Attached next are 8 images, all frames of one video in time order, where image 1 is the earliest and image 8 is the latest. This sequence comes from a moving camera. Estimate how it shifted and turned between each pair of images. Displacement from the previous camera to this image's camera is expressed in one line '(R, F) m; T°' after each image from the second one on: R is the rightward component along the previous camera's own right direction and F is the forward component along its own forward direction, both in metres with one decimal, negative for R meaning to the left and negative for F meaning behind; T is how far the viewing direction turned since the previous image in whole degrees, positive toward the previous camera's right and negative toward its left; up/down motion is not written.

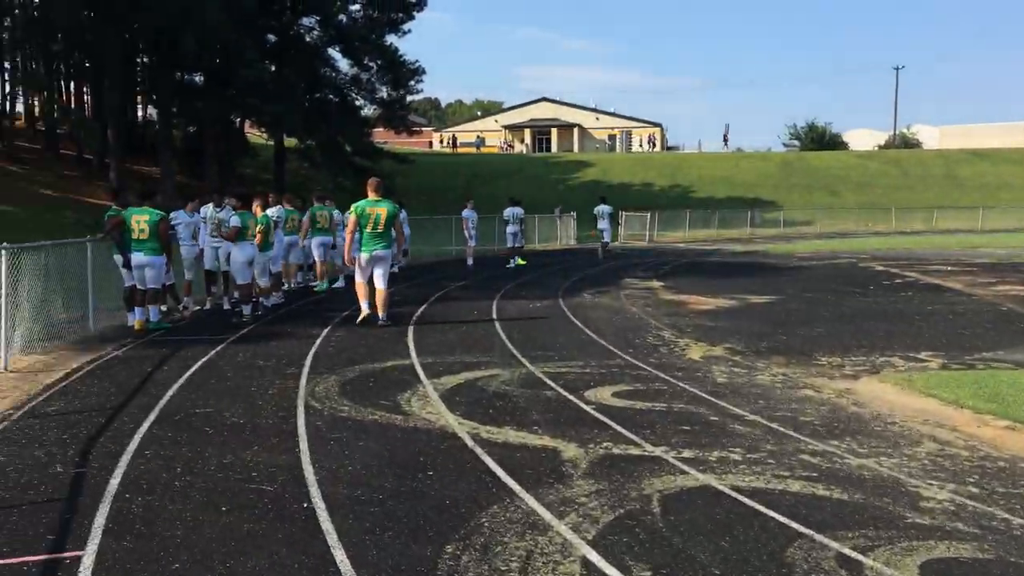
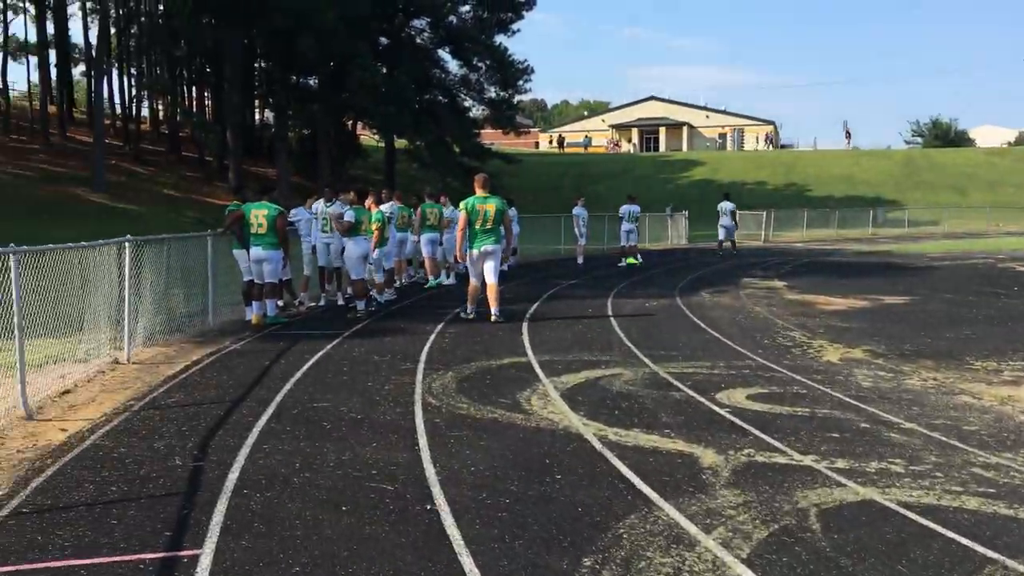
(-0.2, +0.4) m; -6°
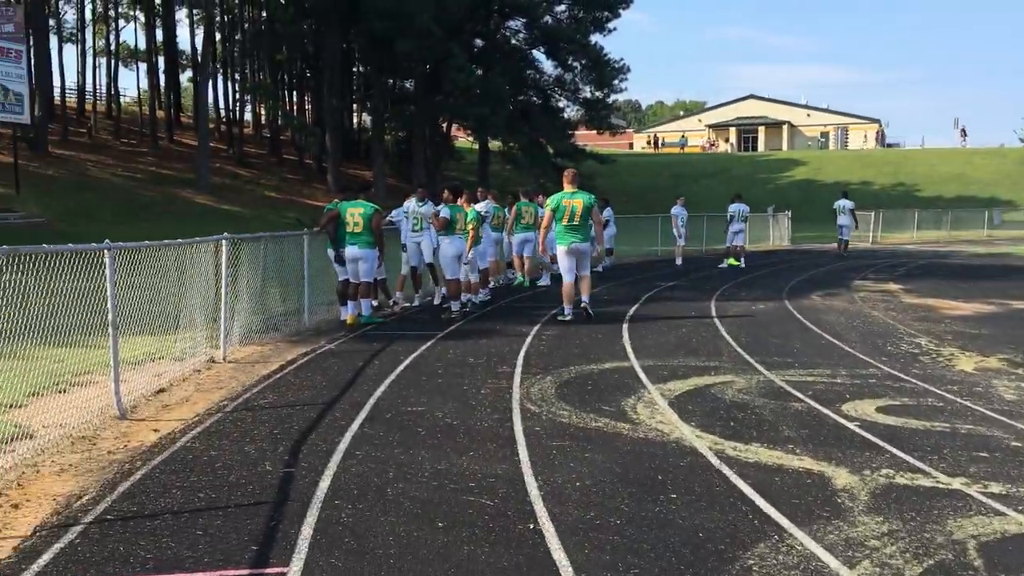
(-0.1, +0.5) m; -6°
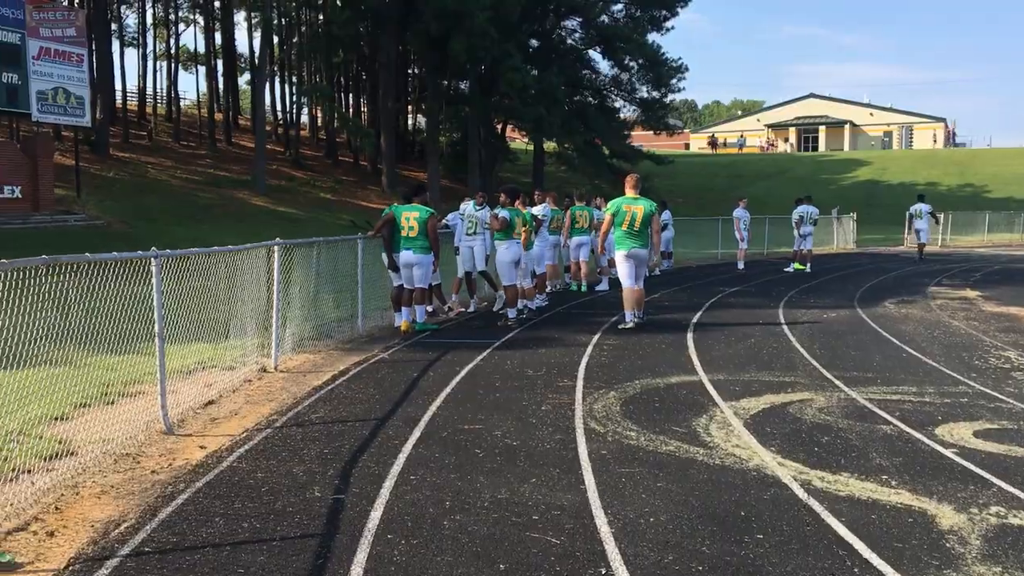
(-0.1, +0.4) m; -3°
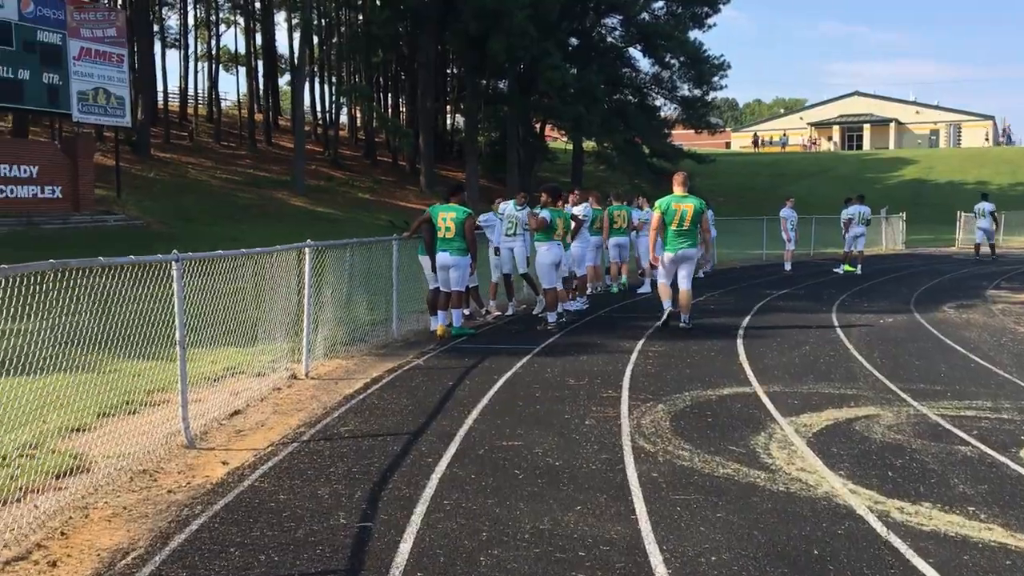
(0.0, +0.5) m; -2°
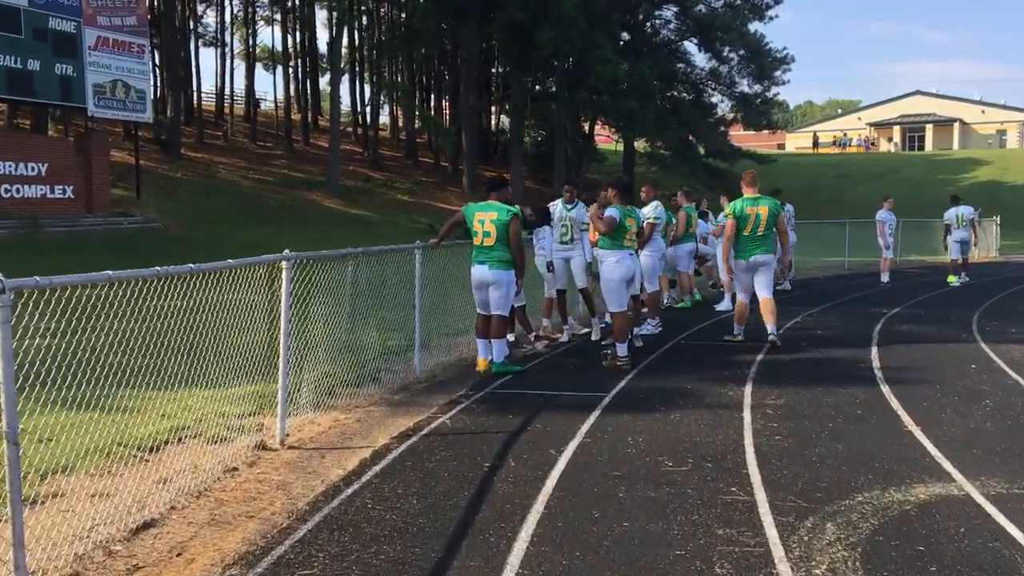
(-0.1, +3.0) m; -3°
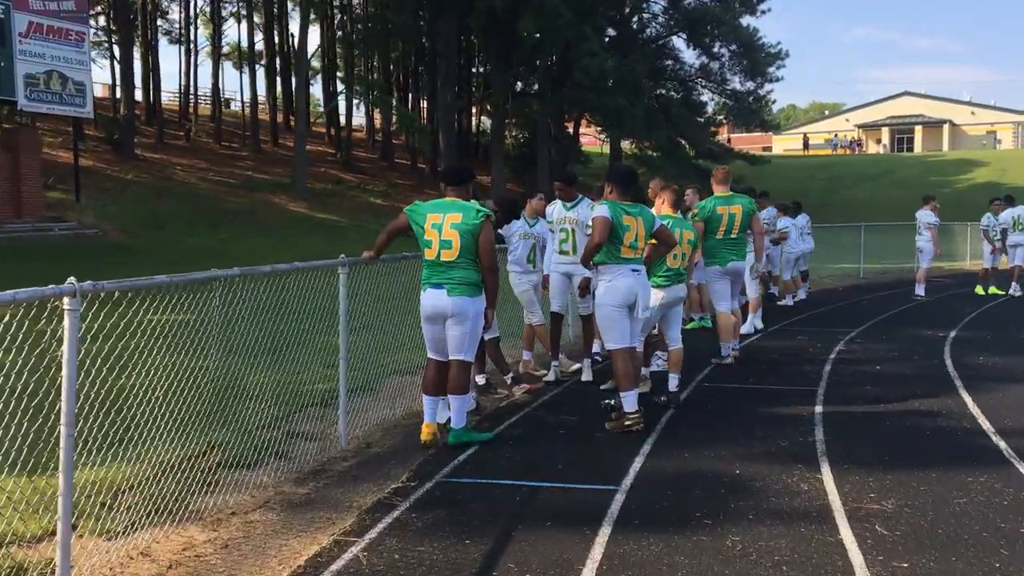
(+0.1, +2.8) m; +1°
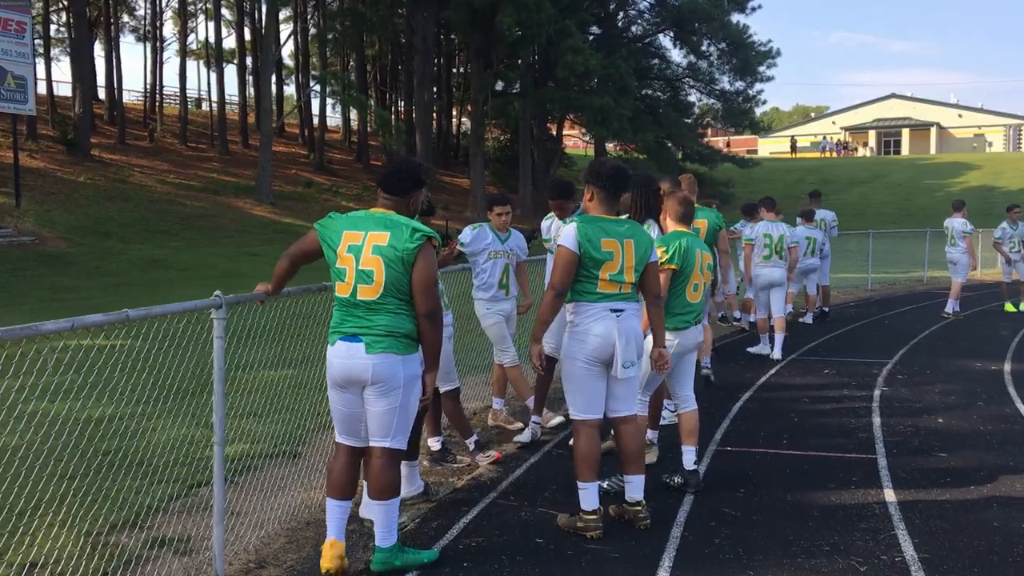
(+0.1, +2.1) m; +1°
